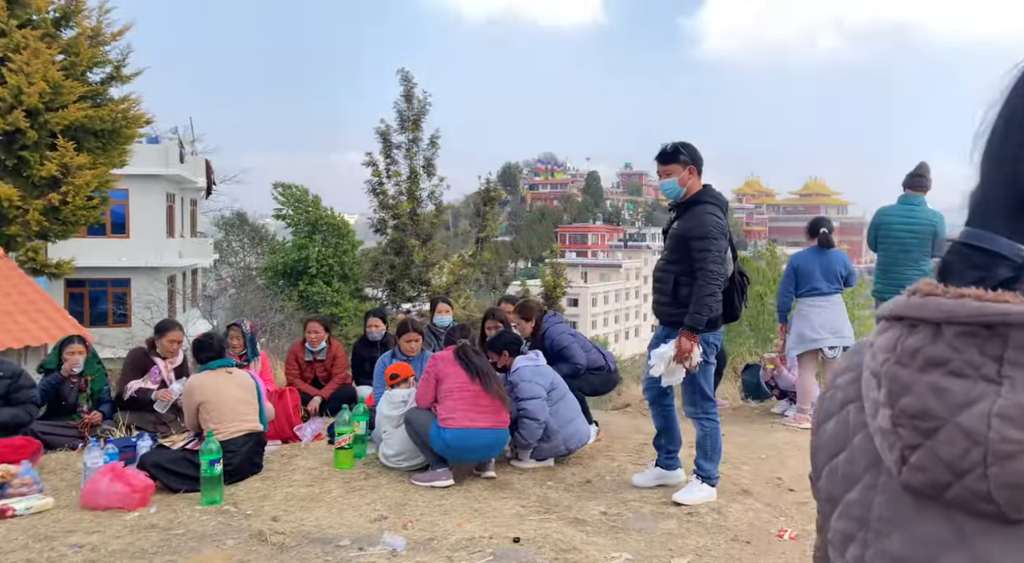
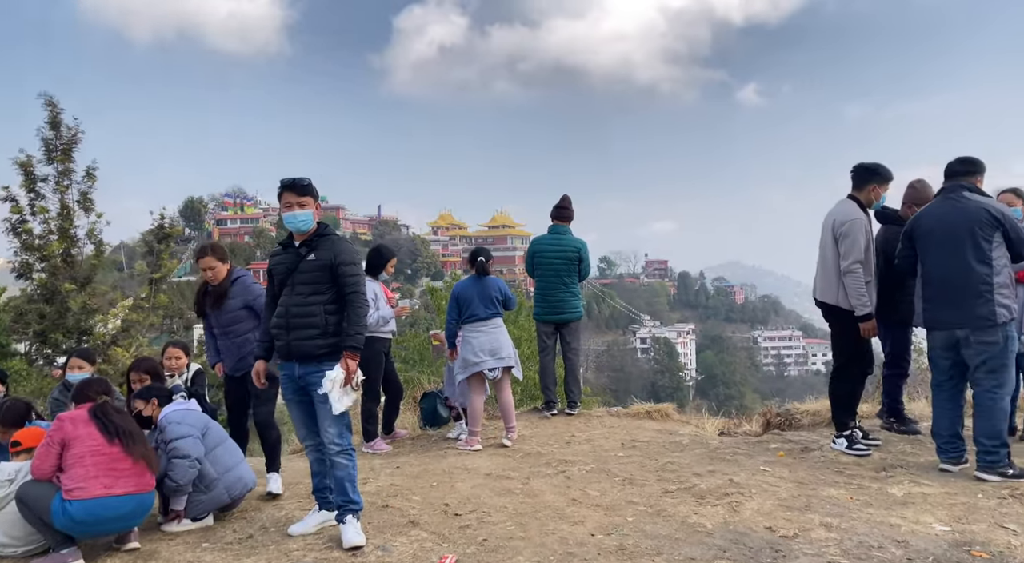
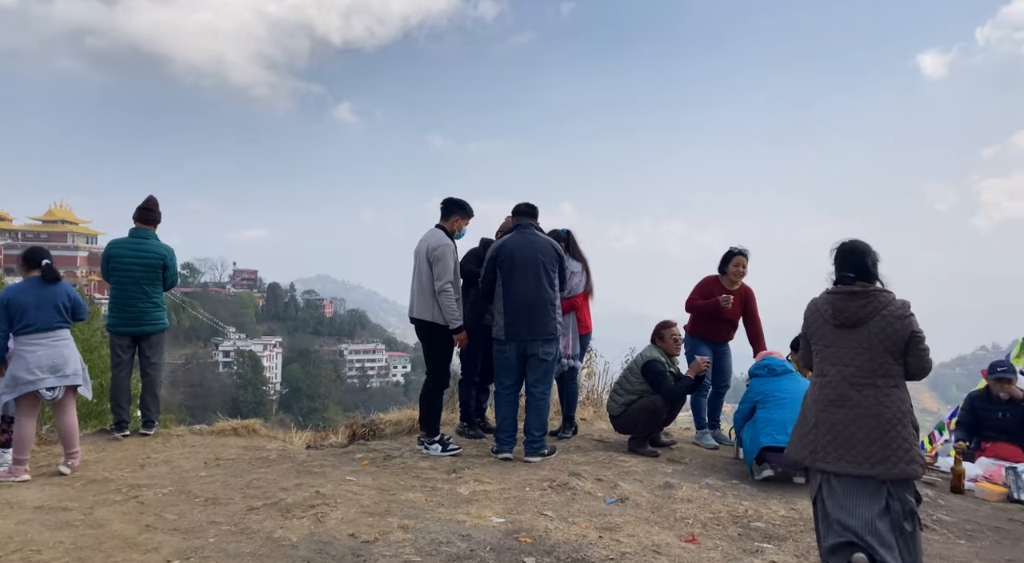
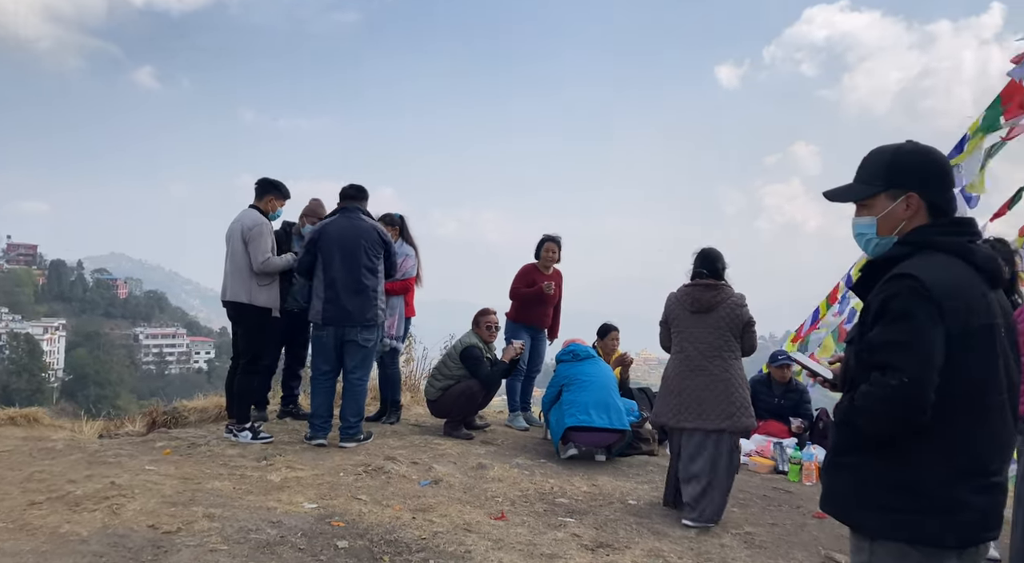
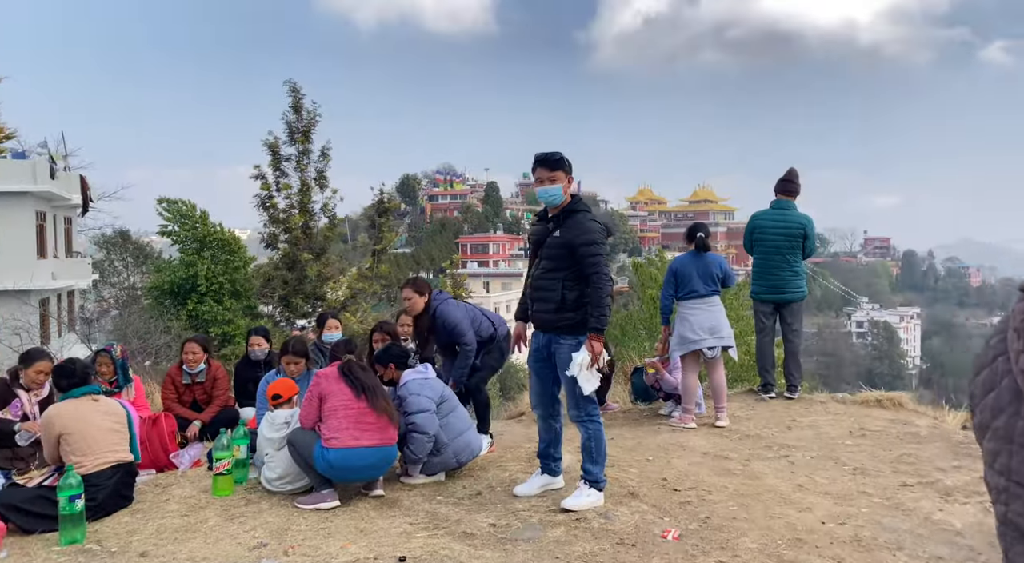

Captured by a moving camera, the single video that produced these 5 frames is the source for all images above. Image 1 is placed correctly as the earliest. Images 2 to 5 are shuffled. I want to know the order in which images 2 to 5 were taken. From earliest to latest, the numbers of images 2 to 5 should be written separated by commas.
5, 2, 3, 4
